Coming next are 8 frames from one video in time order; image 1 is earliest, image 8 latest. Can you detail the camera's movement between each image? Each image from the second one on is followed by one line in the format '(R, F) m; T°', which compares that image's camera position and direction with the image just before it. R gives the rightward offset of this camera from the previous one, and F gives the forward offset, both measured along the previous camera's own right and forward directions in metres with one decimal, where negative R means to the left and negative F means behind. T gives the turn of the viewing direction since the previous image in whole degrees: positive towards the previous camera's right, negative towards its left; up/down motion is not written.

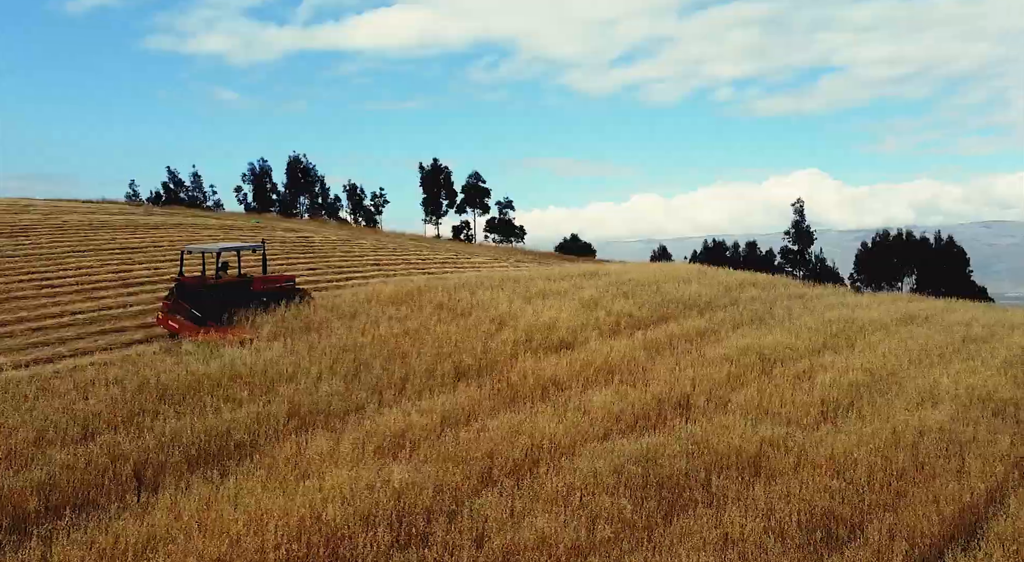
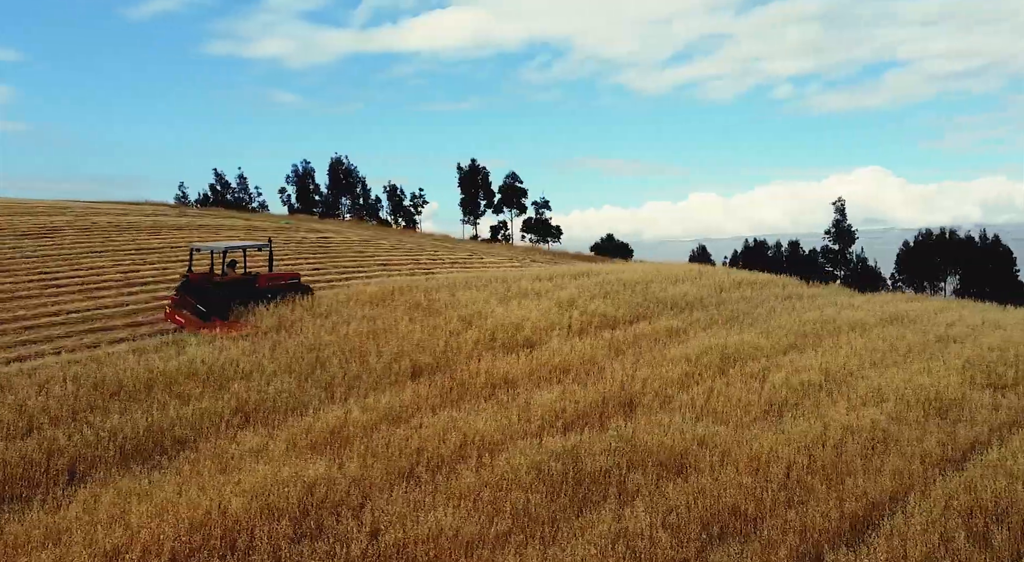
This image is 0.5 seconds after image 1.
(+1.1, -0.1) m; -2°
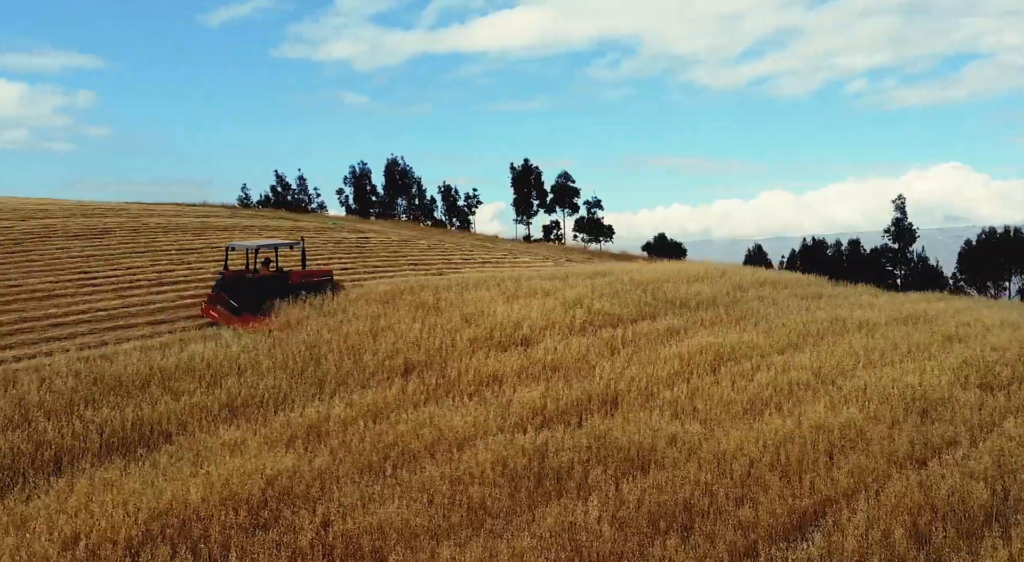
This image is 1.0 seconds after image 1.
(+0.8, -0.1) m; -3°
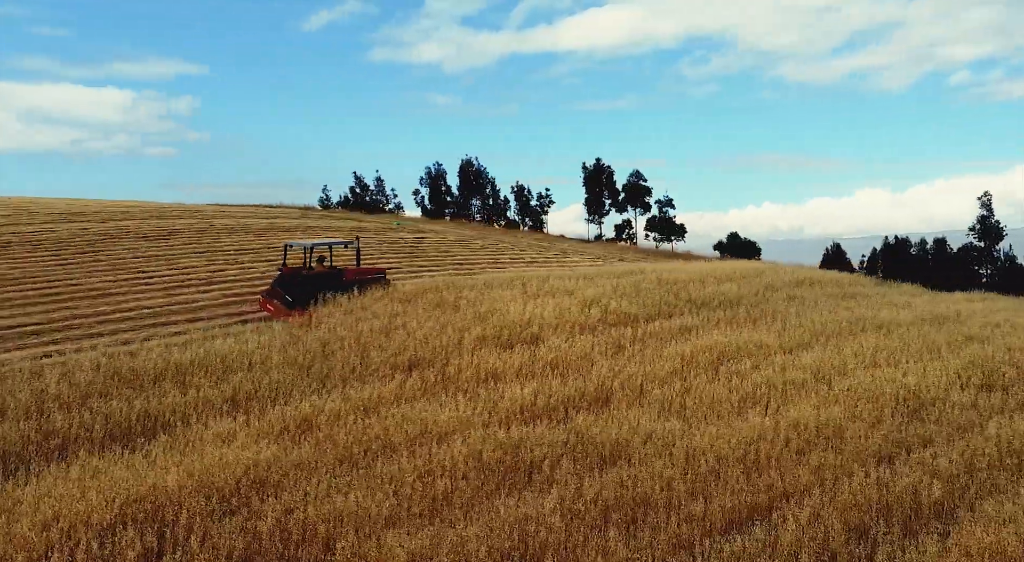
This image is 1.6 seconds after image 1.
(+1.0, -0.2) m; -4°
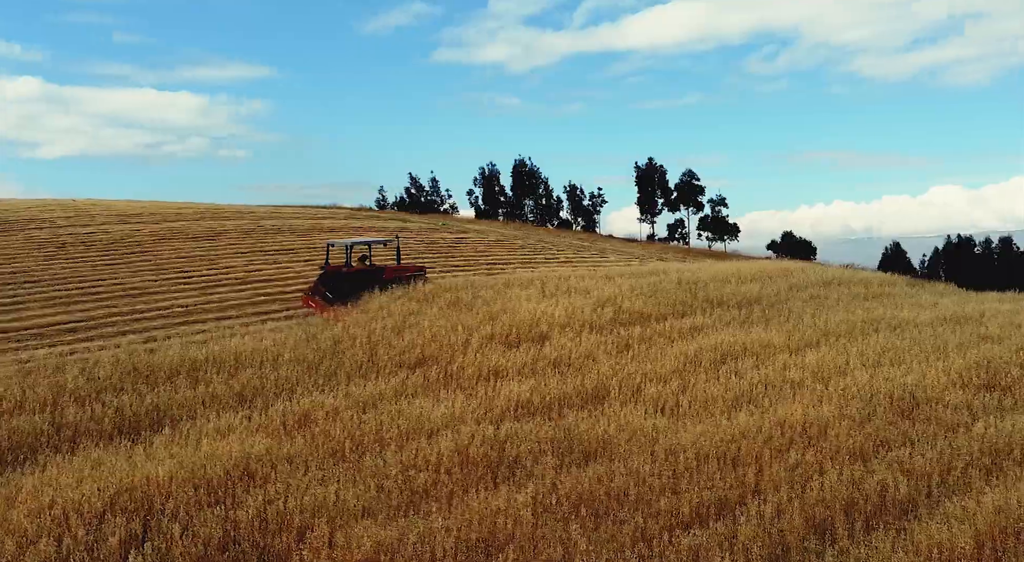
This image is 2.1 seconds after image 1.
(+0.7, -0.2) m; -3°
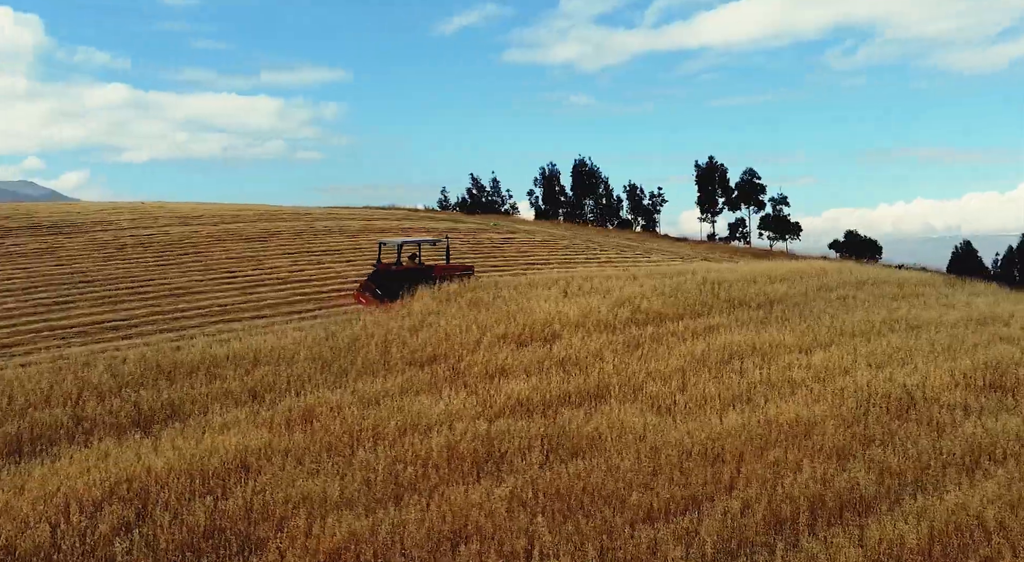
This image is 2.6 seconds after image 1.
(+0.7, -0.2) m; -3°
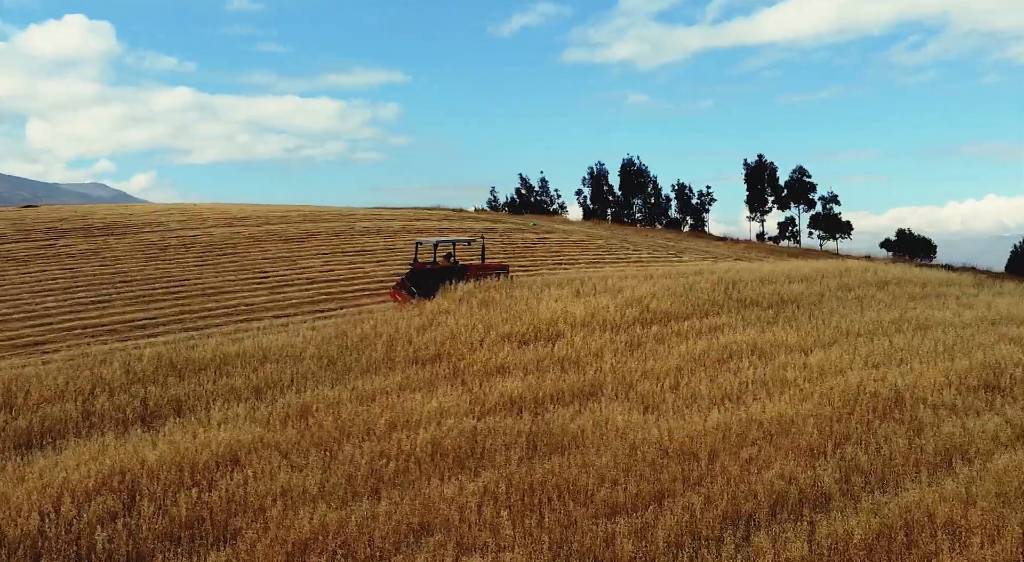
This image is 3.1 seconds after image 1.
(+0.7, -0.2) m; -3°
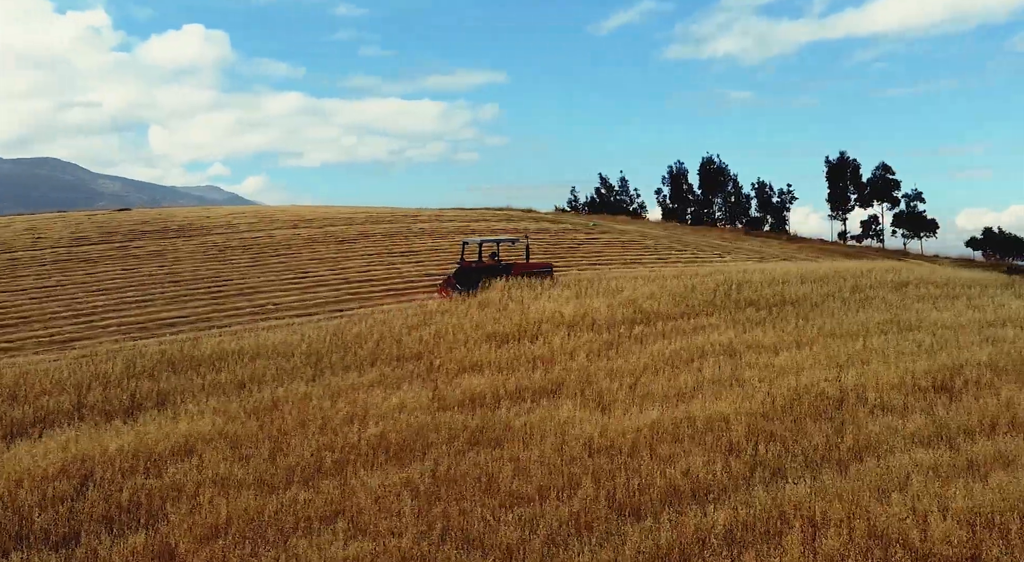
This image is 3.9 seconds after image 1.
(+1.5, -0.4) m; -4°
